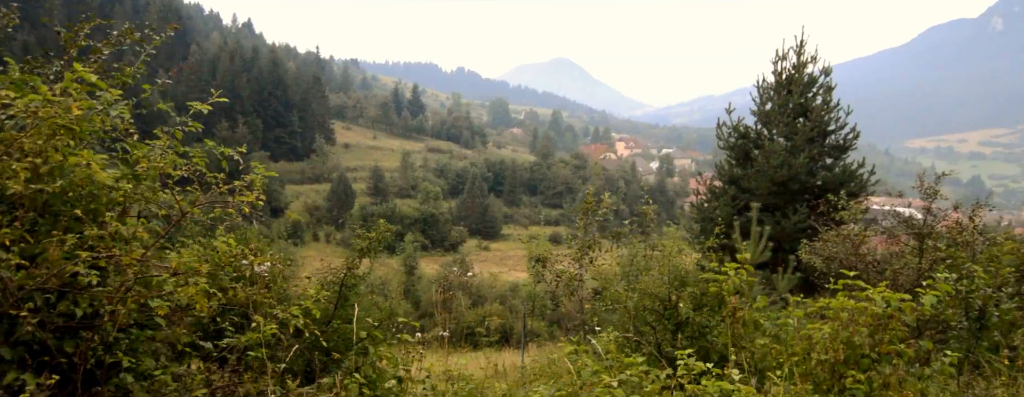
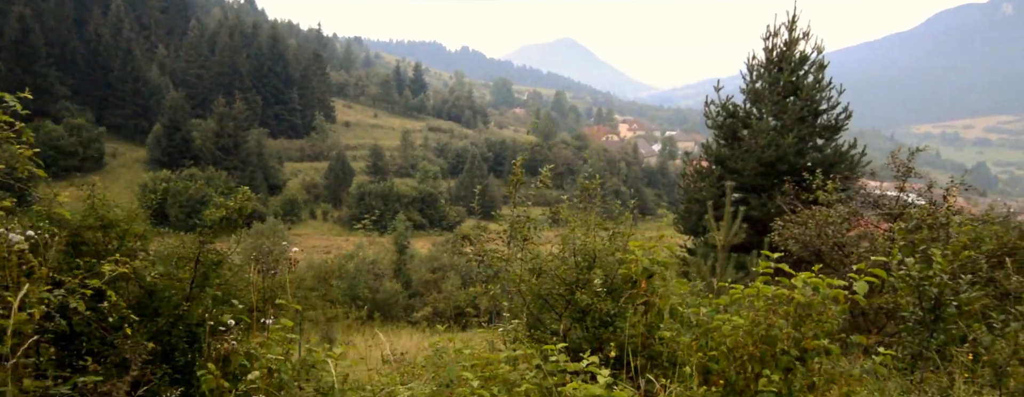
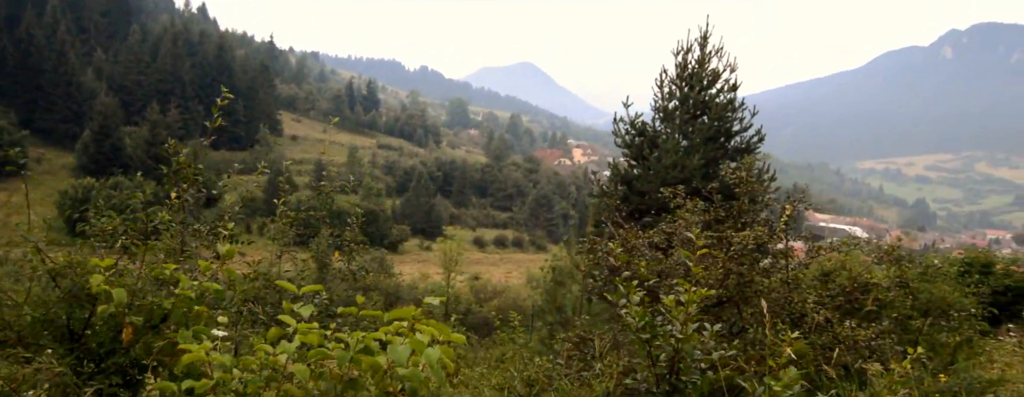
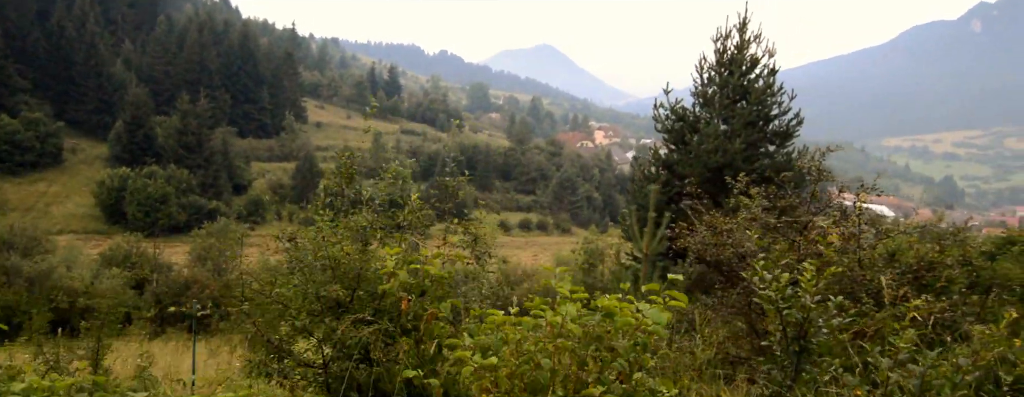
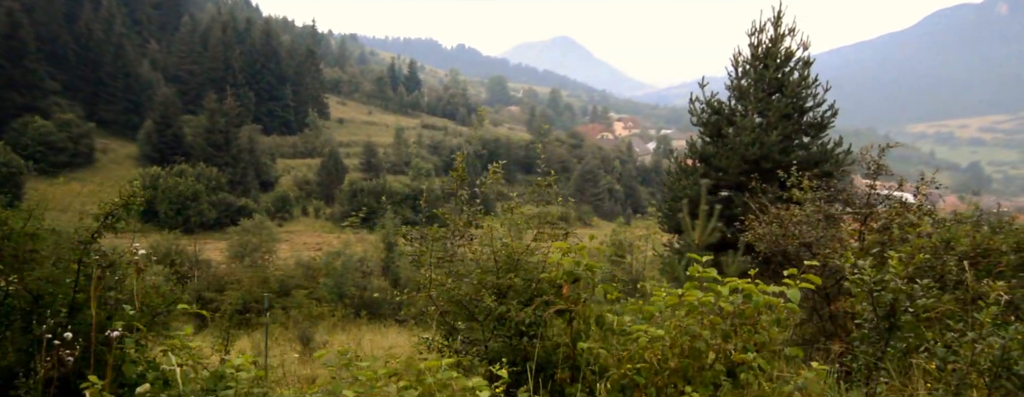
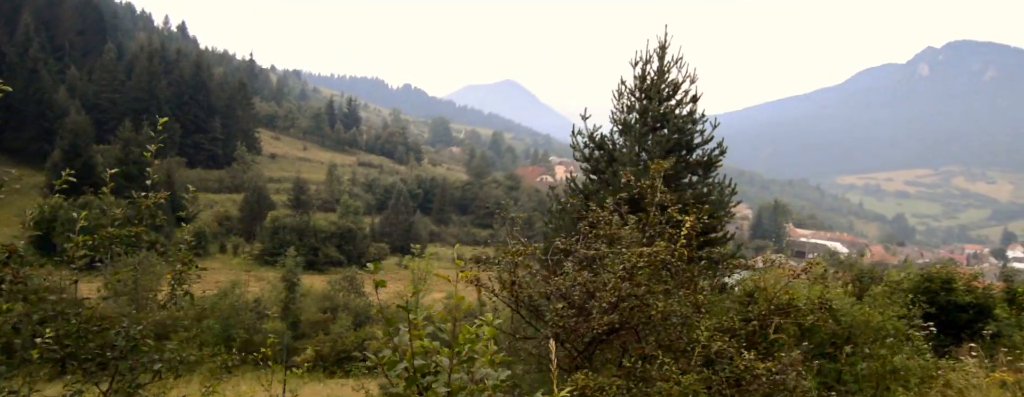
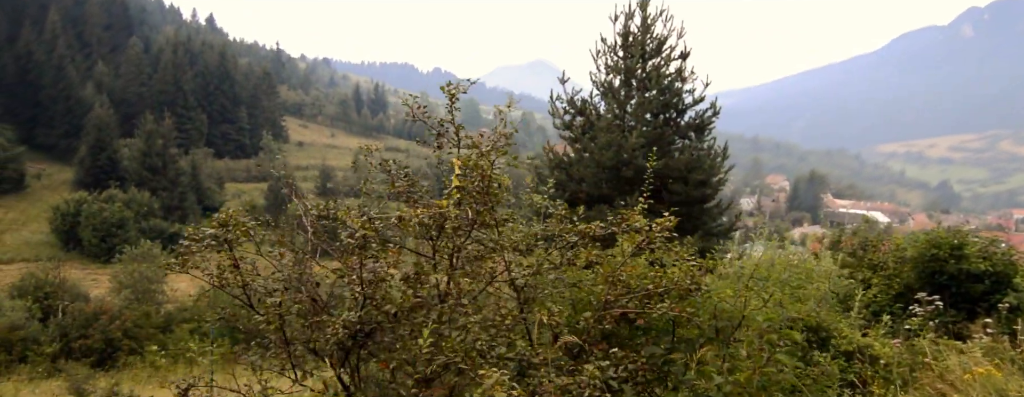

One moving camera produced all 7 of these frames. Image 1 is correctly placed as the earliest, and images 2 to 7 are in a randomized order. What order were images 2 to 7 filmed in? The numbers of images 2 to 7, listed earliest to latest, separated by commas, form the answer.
2, 5, 4, 3, 6, 7
